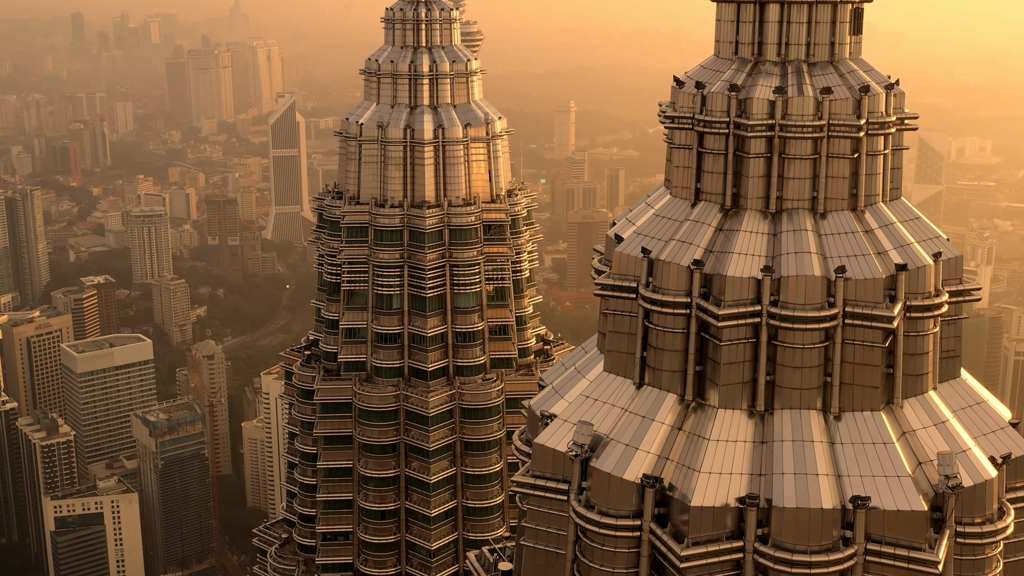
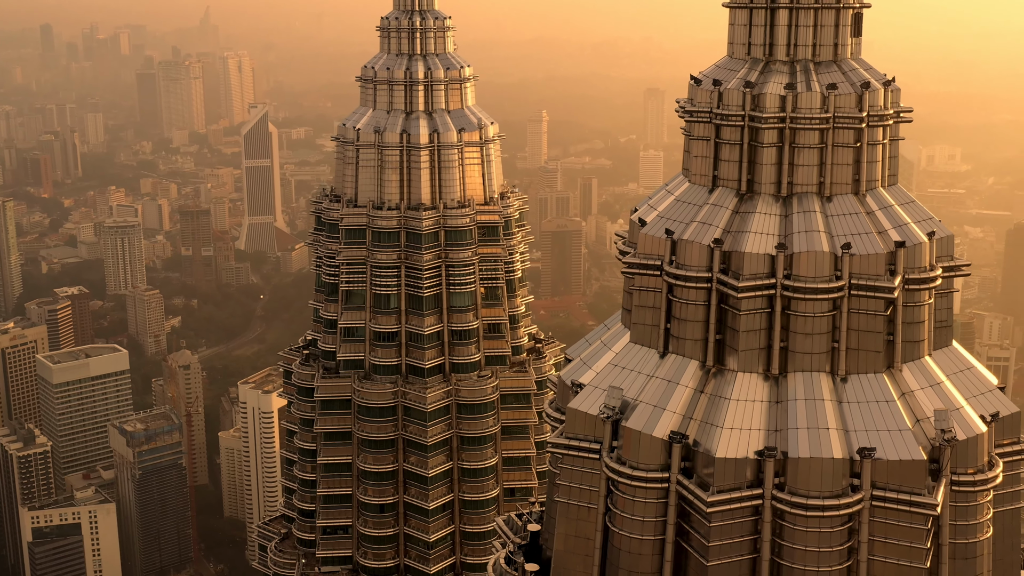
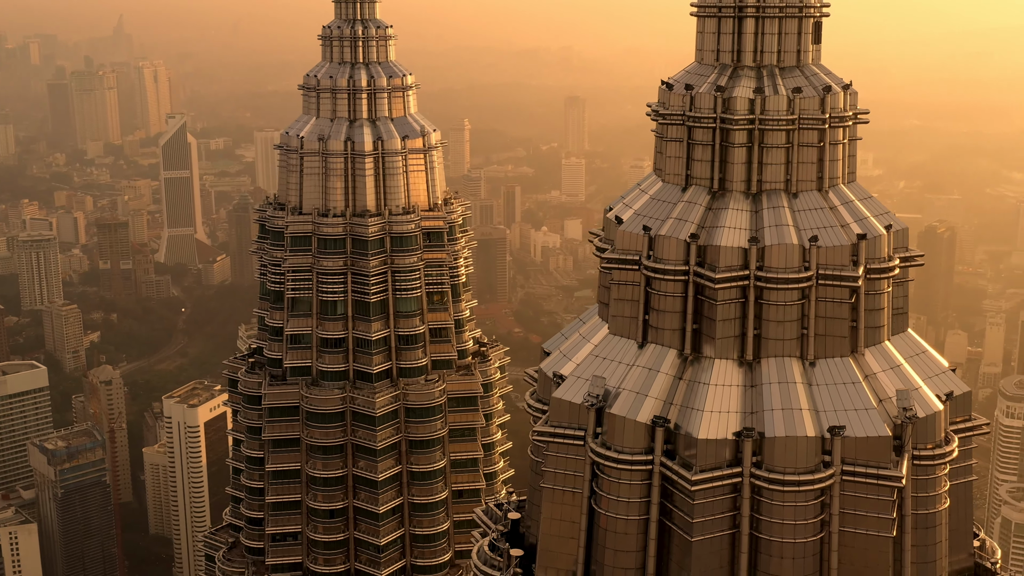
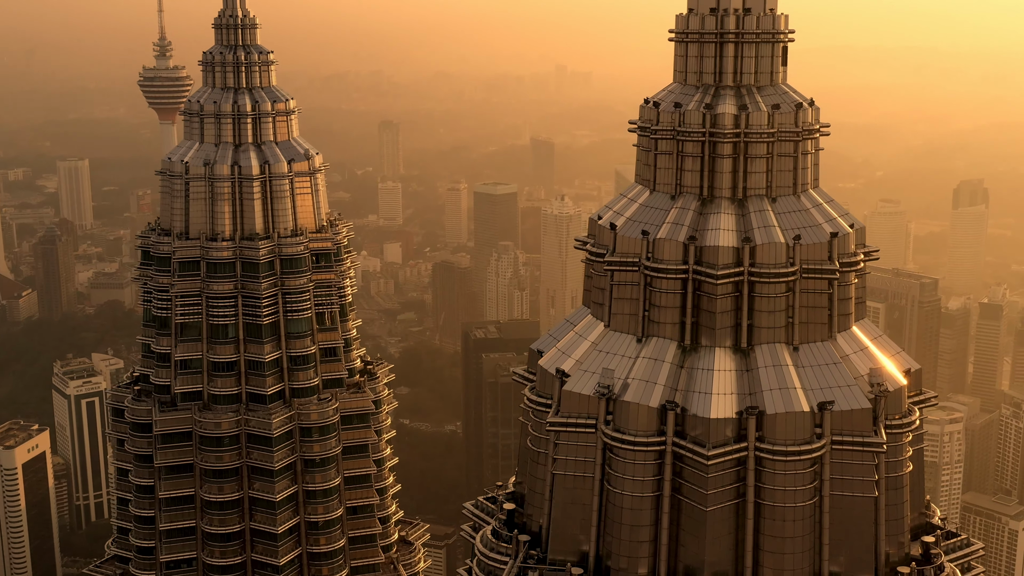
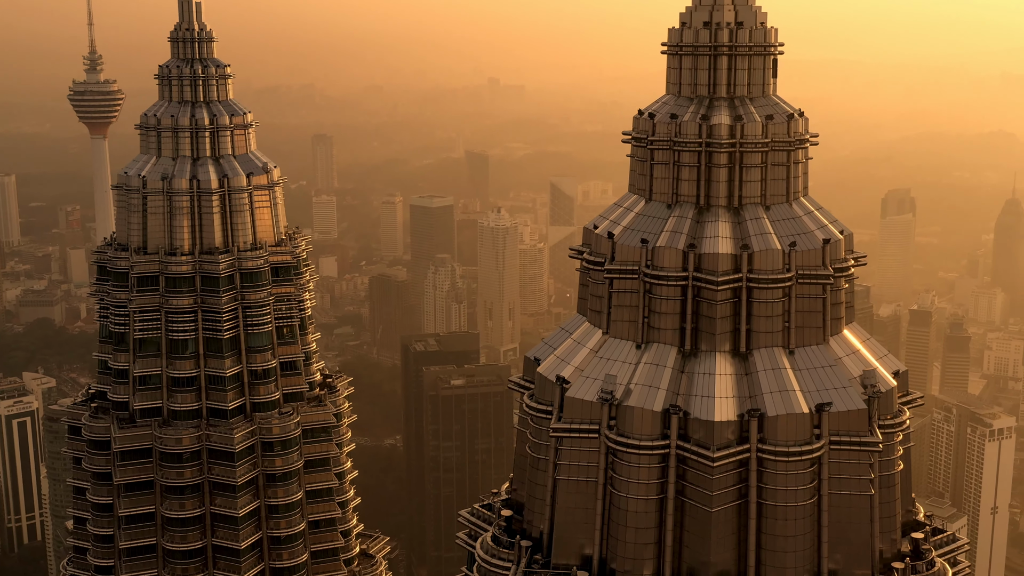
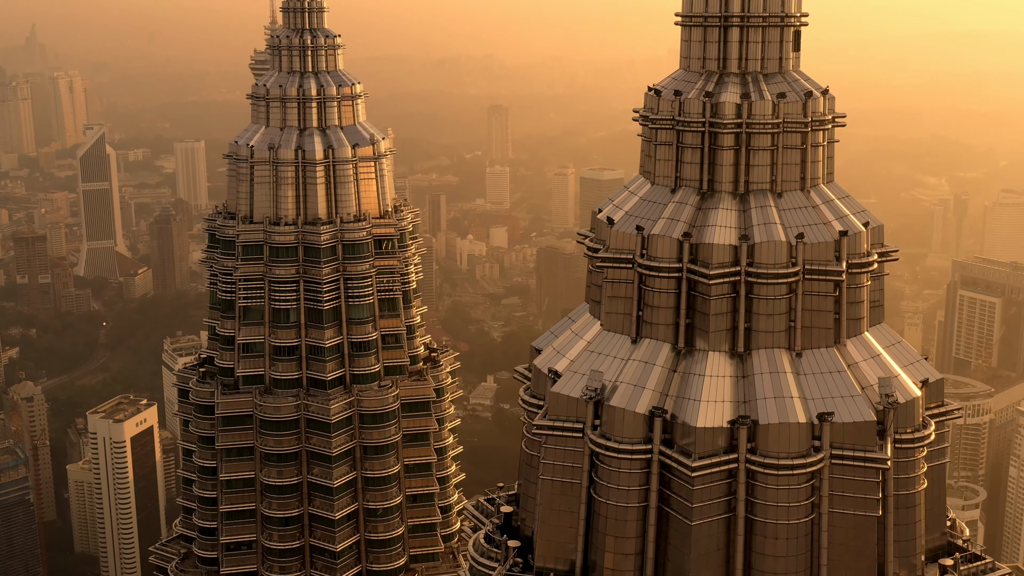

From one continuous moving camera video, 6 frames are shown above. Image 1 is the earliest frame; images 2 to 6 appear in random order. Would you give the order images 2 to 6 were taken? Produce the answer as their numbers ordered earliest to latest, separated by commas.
2, 3, 6, 4, 5
